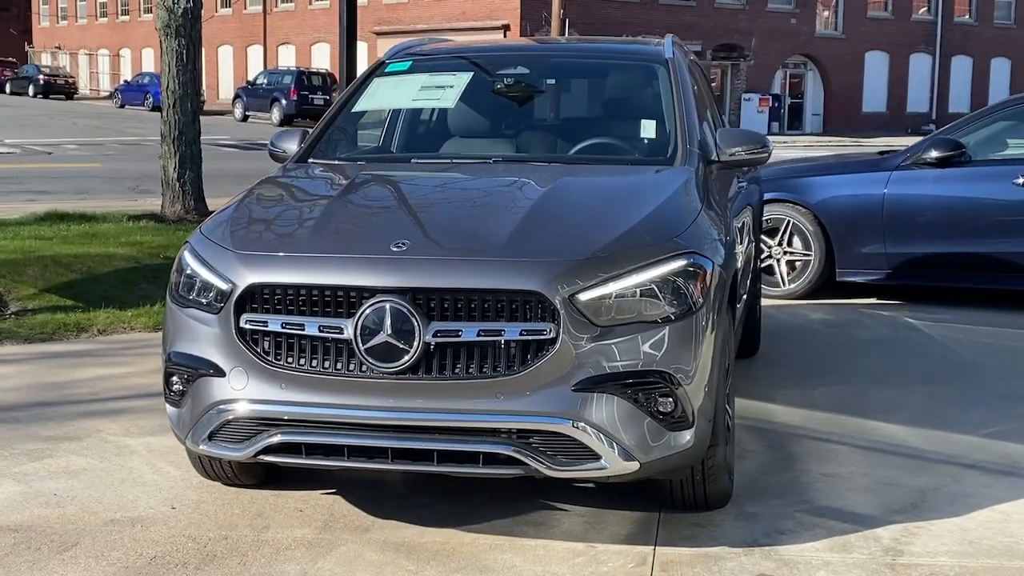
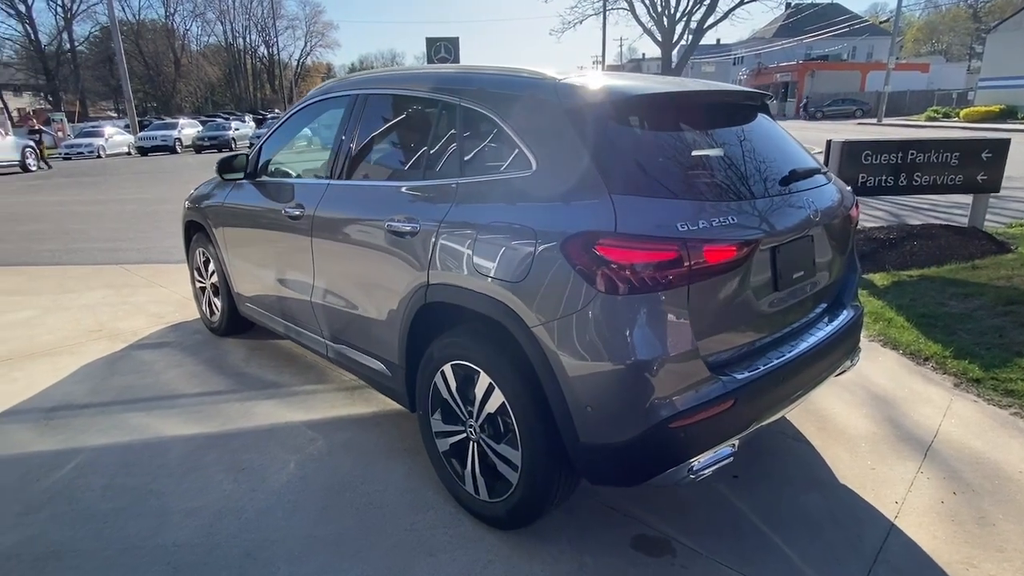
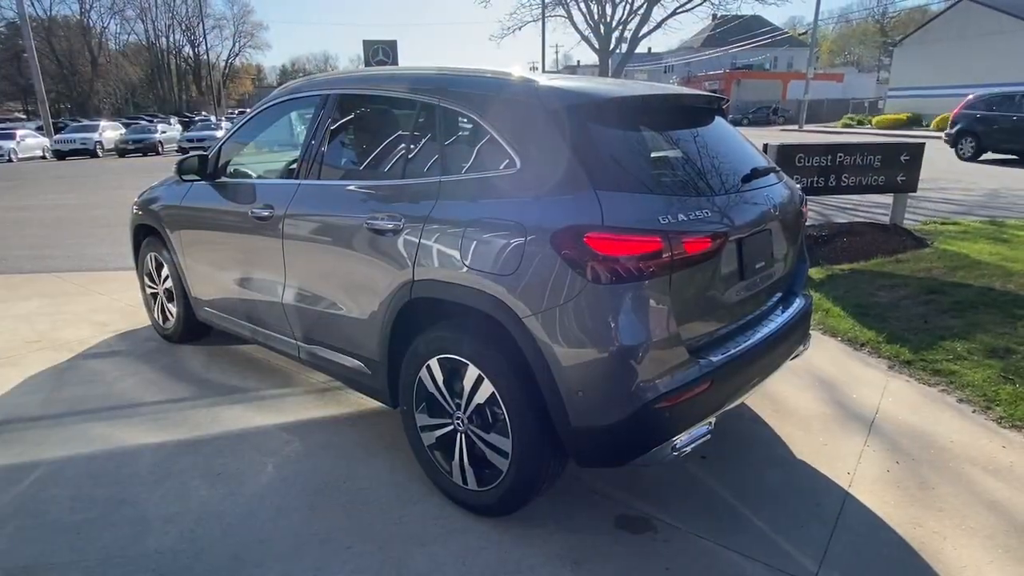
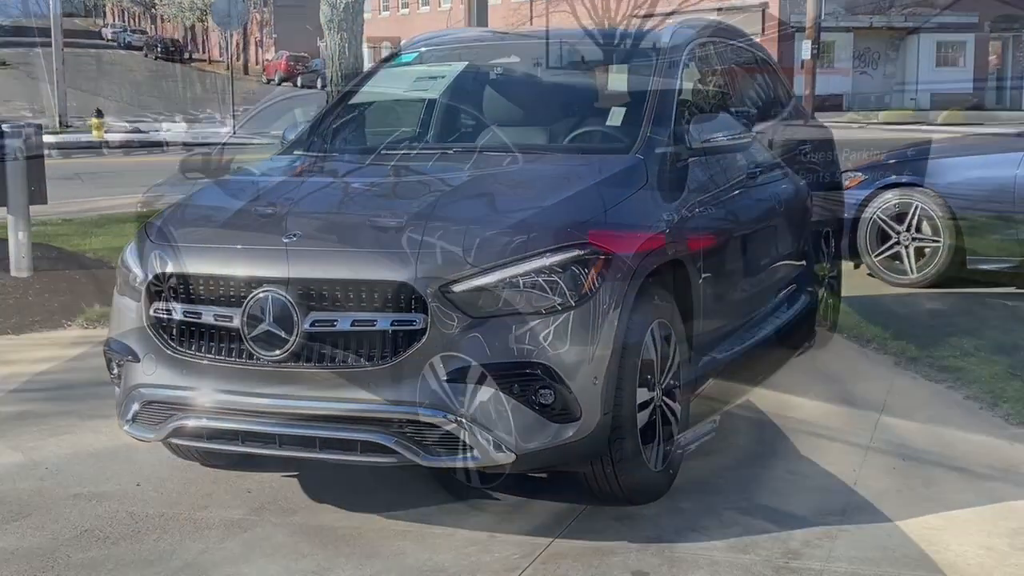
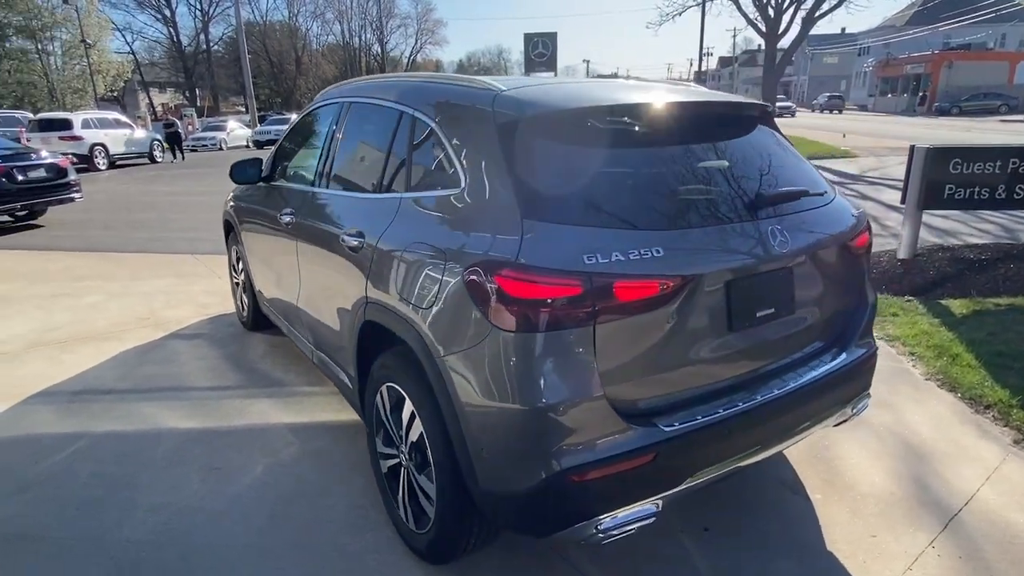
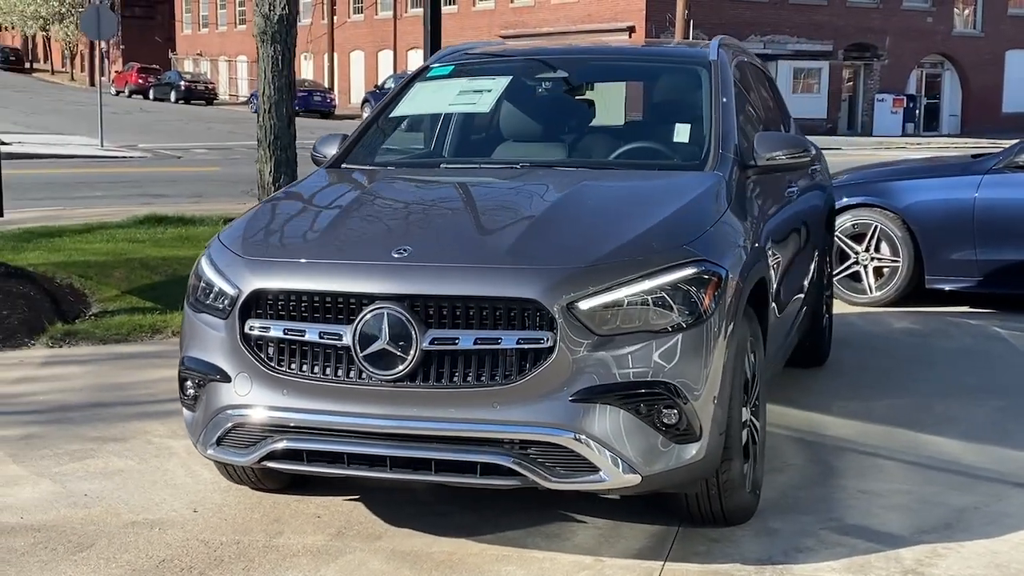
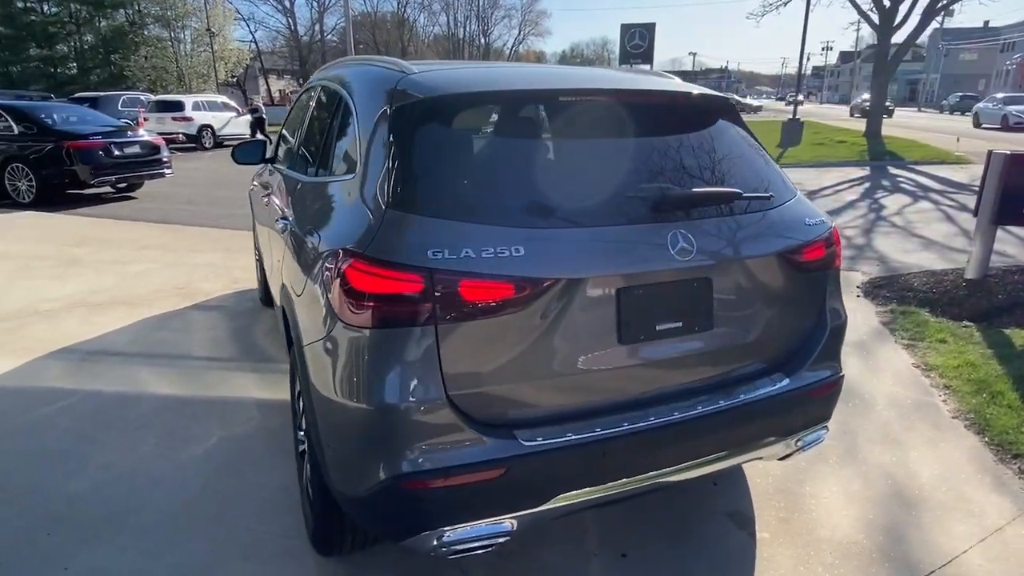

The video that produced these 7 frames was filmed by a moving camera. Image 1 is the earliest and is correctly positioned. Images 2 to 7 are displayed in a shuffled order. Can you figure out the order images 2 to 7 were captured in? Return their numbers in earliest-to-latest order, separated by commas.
6, 4, 3, 2, 5, 7
